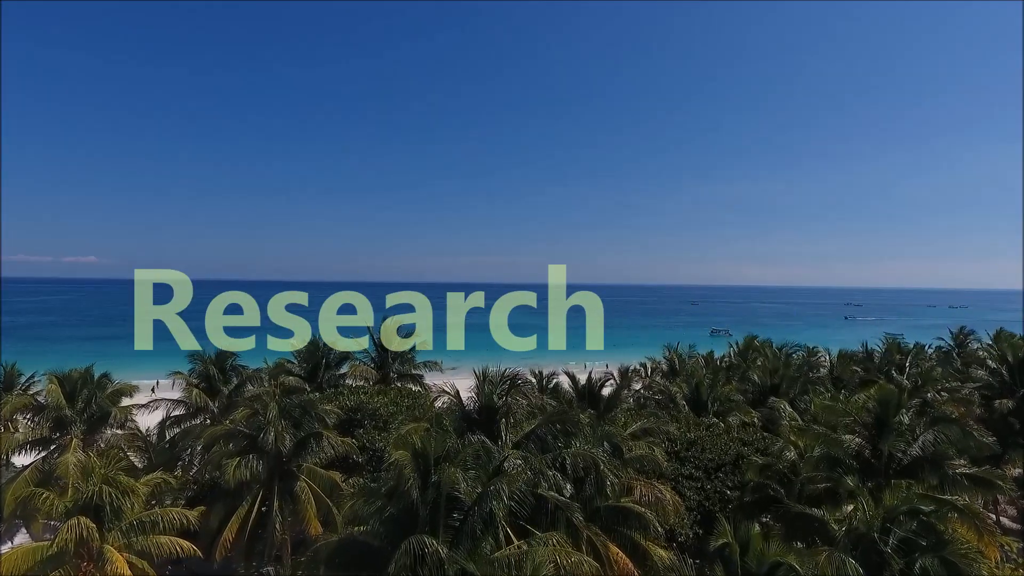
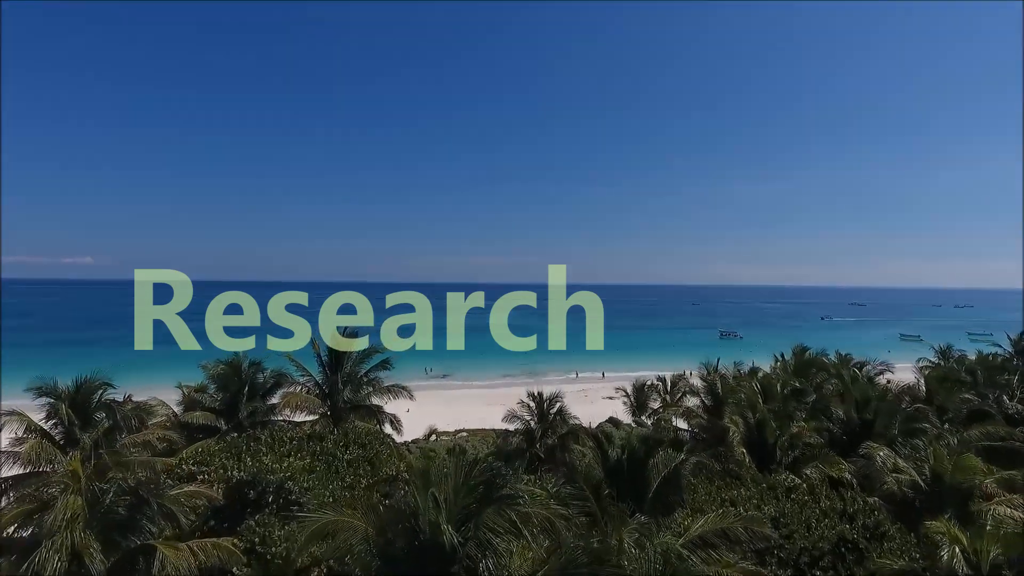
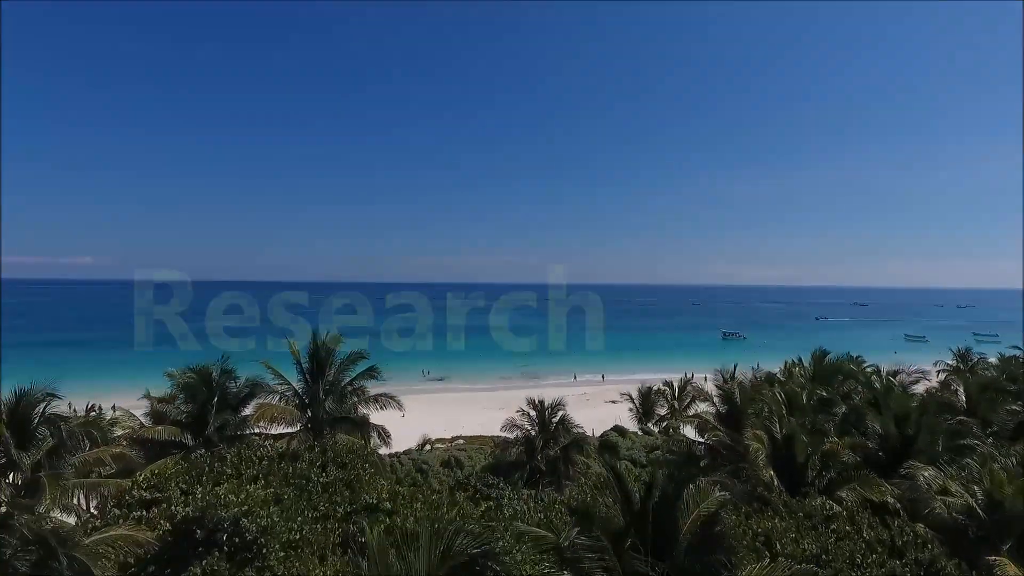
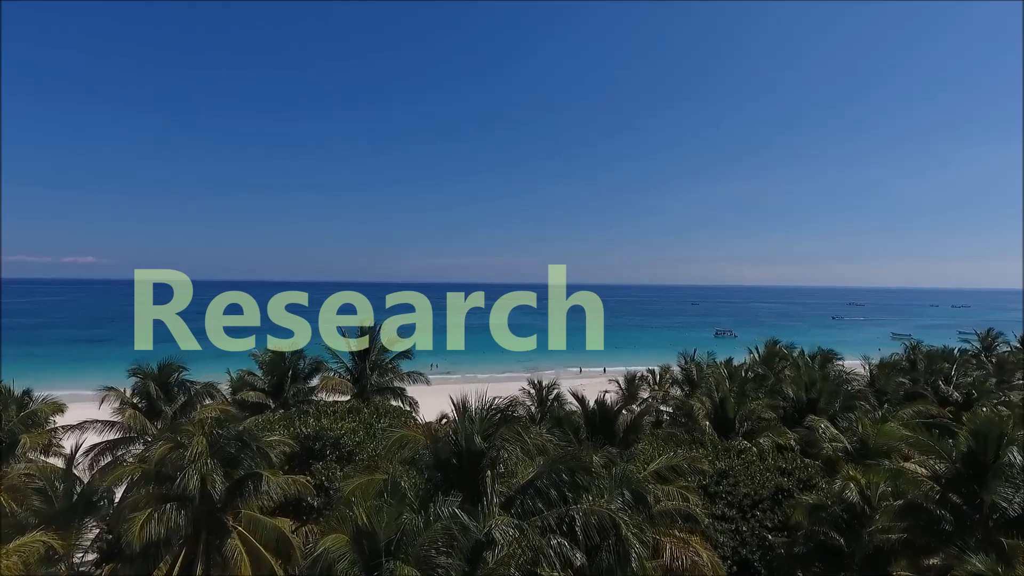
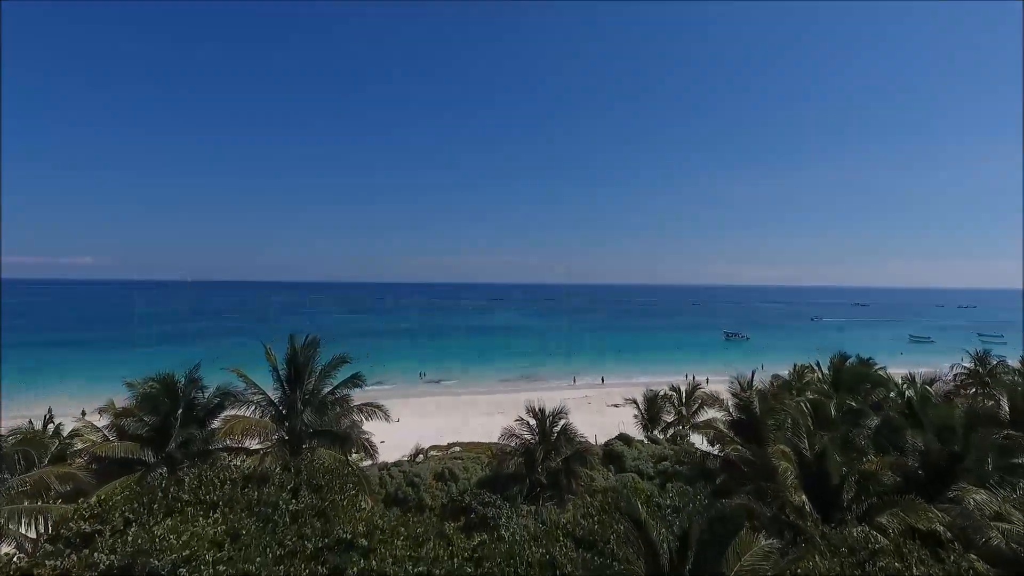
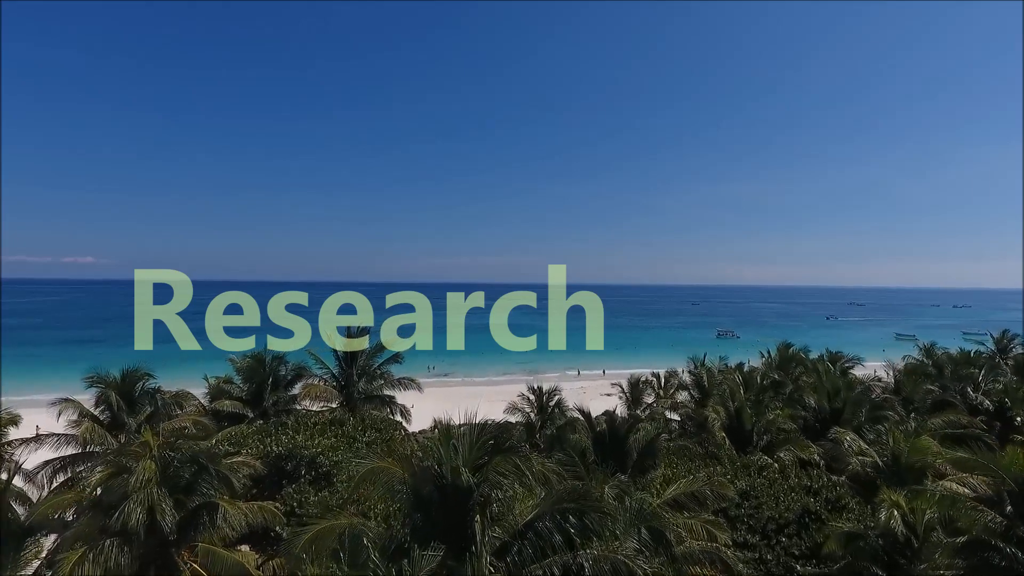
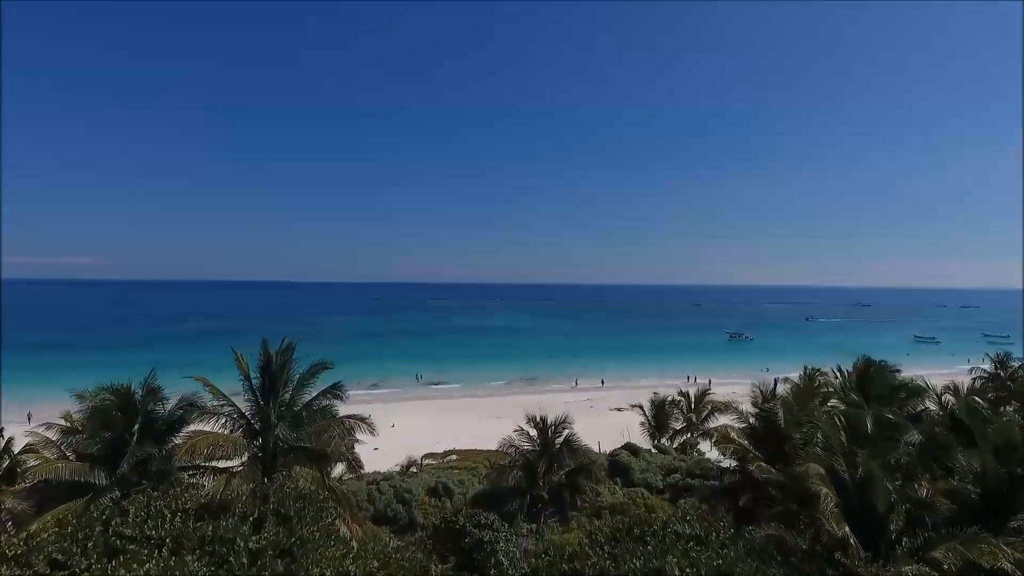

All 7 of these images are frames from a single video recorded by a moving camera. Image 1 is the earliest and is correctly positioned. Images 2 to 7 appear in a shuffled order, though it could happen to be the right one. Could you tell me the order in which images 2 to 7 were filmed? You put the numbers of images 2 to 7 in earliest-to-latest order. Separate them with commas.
4, 6, 2, 3, 5, 7
